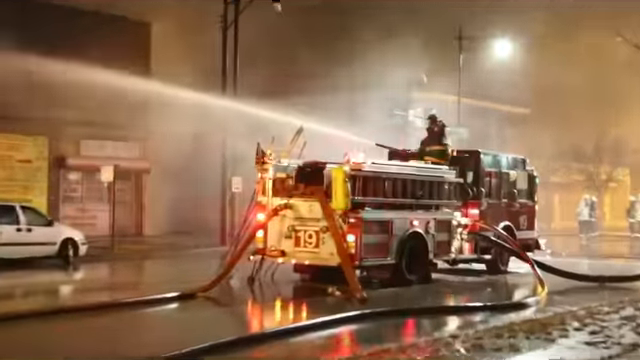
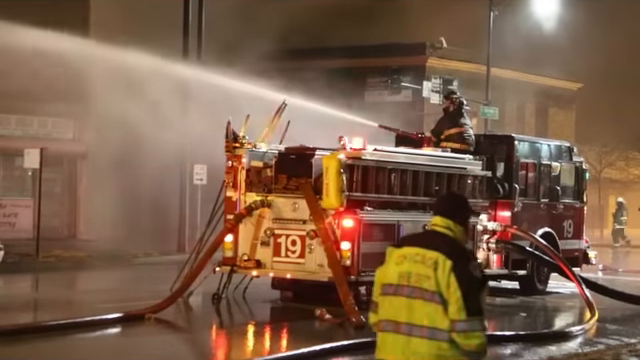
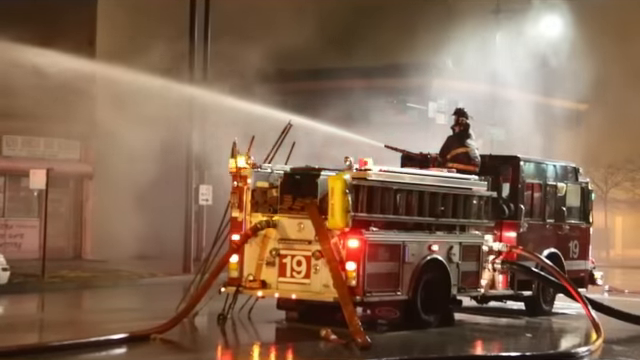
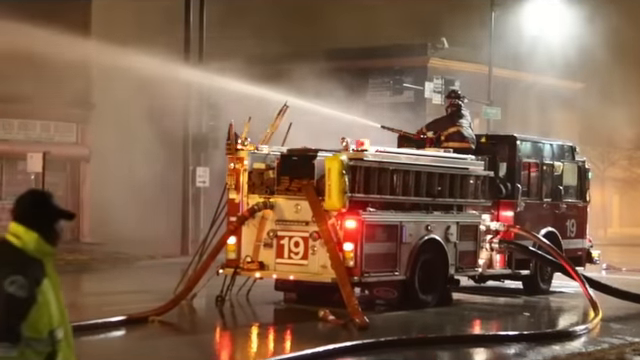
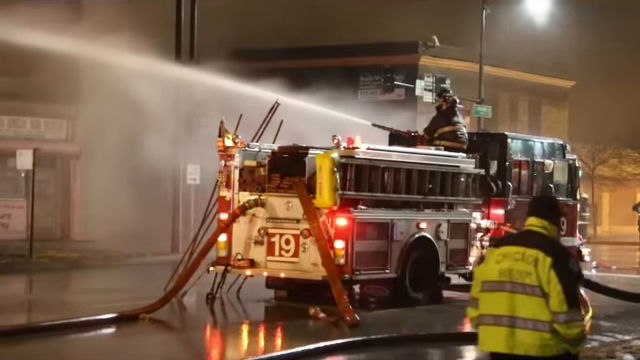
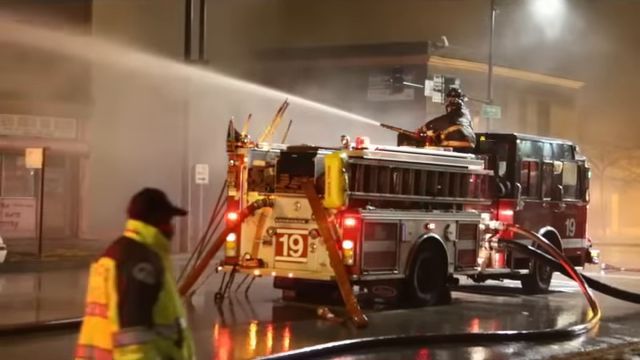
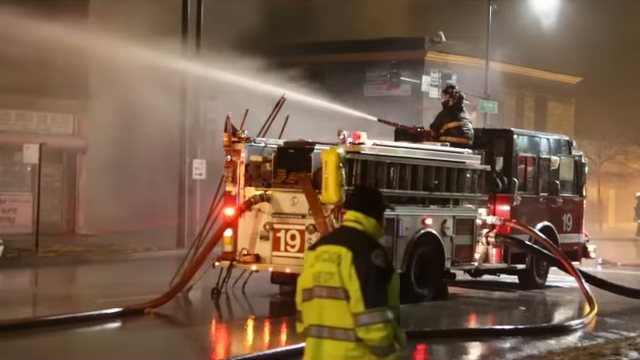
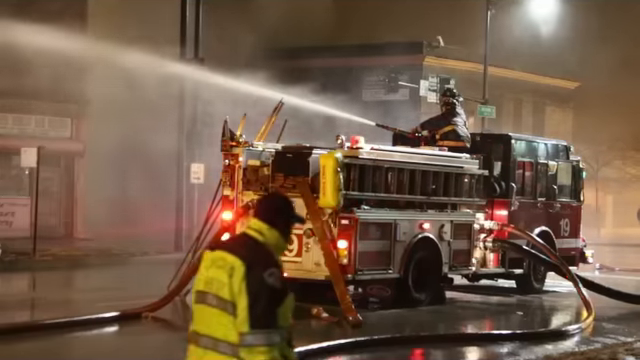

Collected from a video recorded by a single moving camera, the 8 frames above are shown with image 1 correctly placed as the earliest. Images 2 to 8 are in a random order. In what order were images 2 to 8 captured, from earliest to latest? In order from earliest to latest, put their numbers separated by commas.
3, 4, 6, 8, 7, 2, 5
